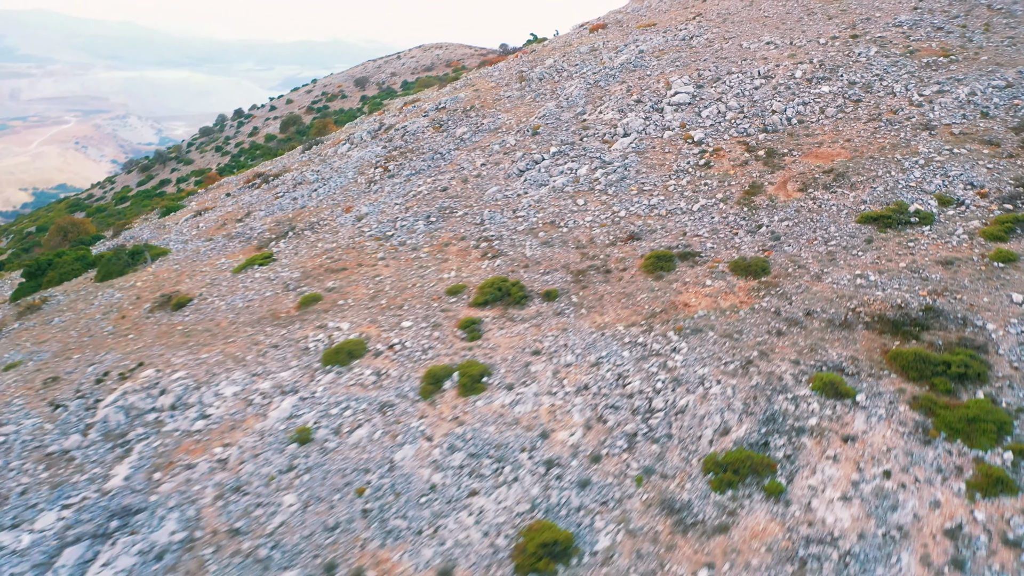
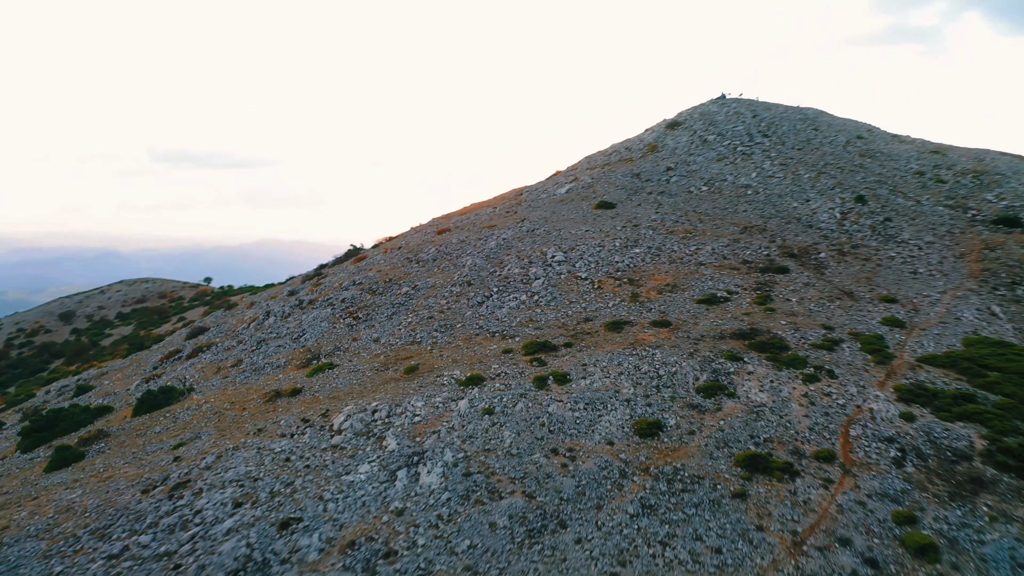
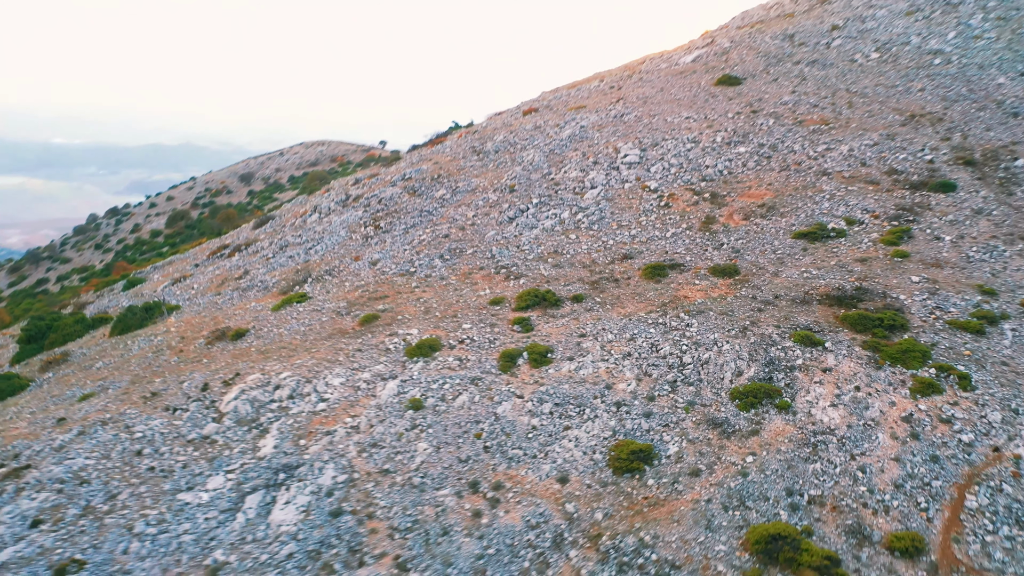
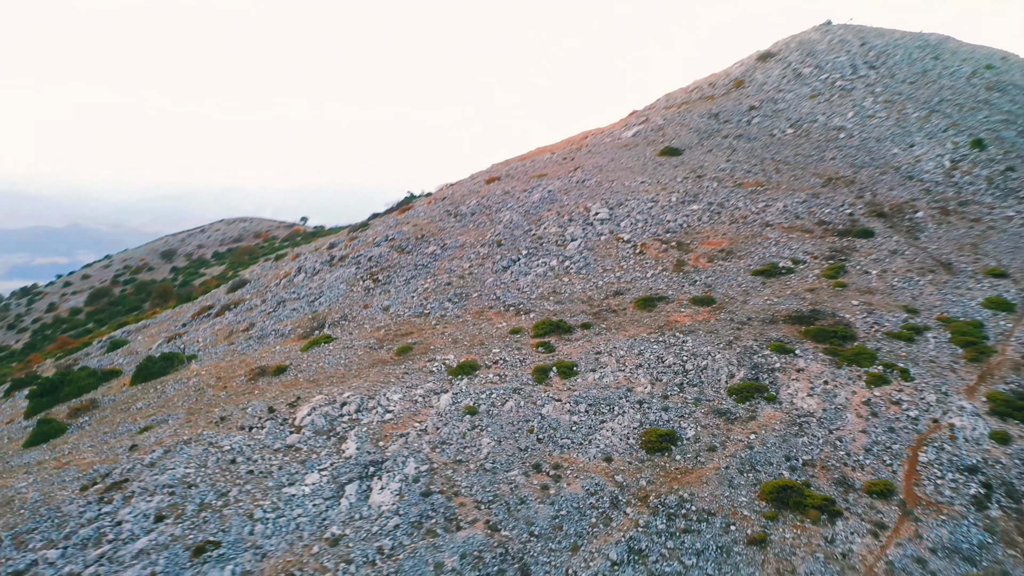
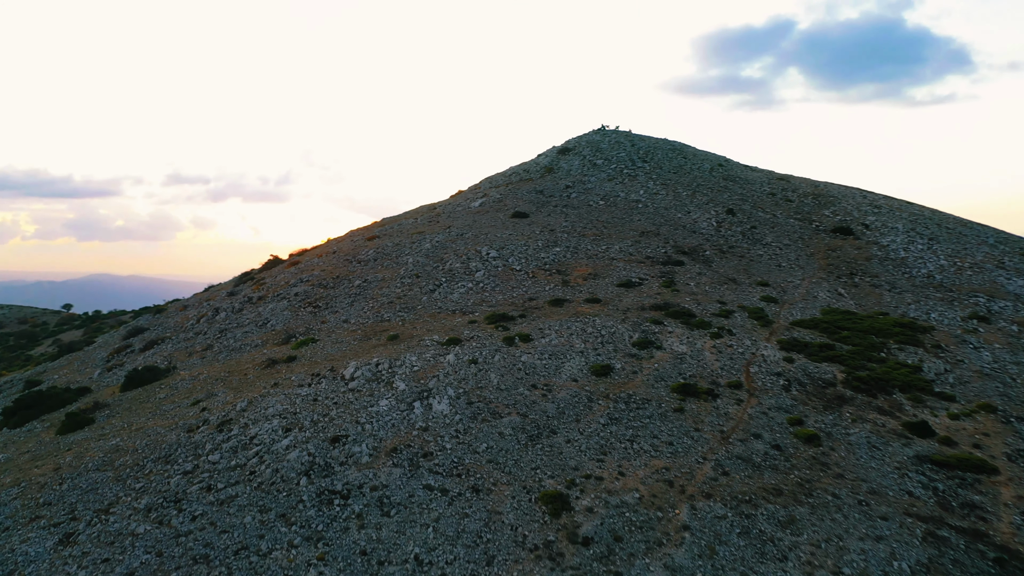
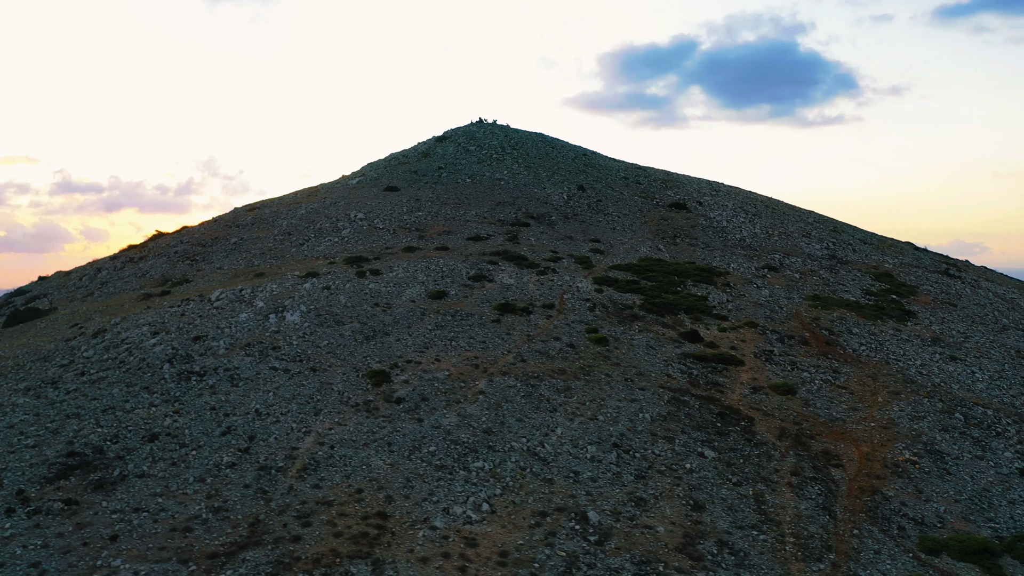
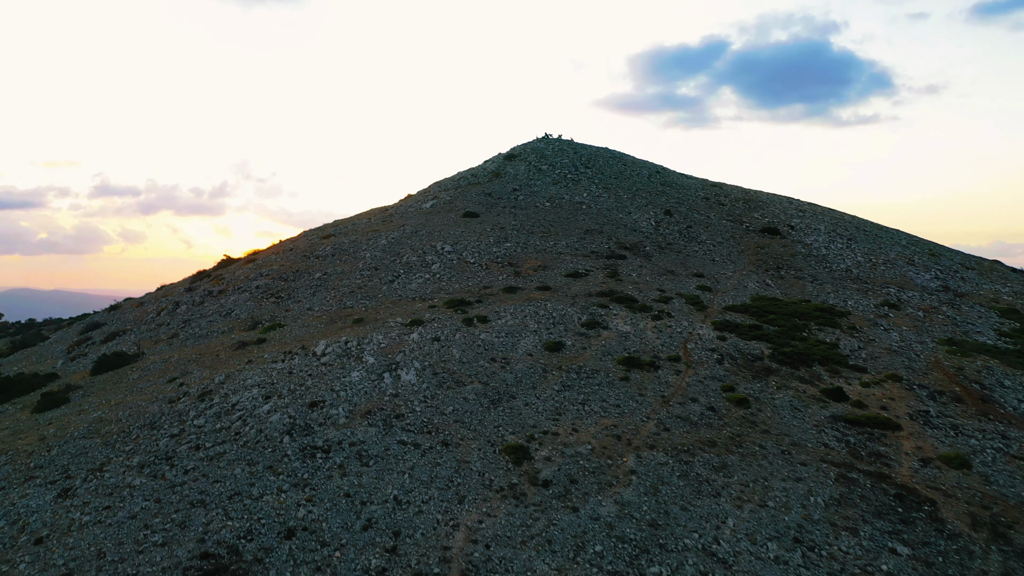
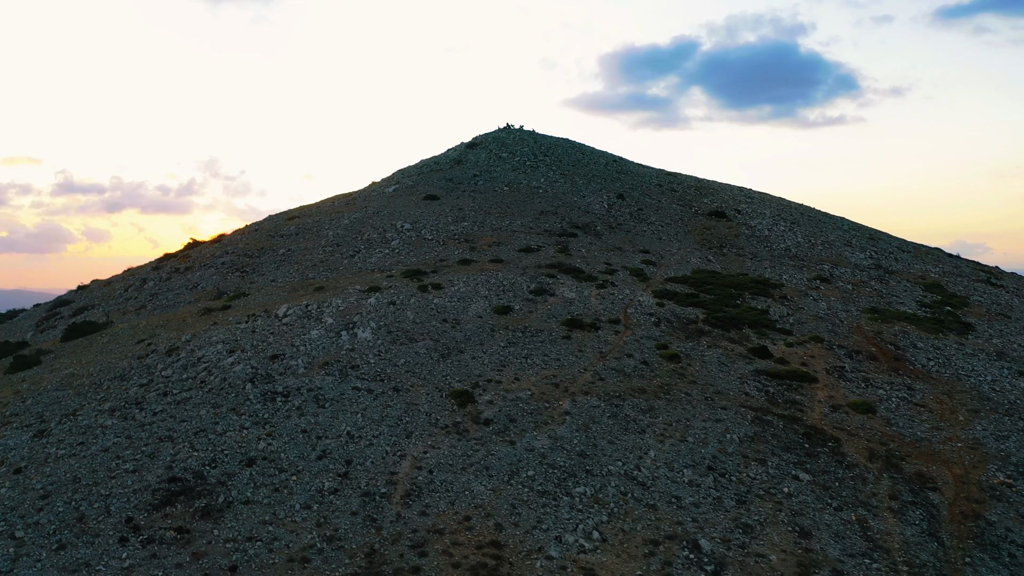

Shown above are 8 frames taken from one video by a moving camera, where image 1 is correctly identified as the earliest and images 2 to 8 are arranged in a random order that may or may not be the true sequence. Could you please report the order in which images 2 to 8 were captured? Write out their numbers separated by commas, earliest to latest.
3, 4, 2, 5, 7, 8, 6
